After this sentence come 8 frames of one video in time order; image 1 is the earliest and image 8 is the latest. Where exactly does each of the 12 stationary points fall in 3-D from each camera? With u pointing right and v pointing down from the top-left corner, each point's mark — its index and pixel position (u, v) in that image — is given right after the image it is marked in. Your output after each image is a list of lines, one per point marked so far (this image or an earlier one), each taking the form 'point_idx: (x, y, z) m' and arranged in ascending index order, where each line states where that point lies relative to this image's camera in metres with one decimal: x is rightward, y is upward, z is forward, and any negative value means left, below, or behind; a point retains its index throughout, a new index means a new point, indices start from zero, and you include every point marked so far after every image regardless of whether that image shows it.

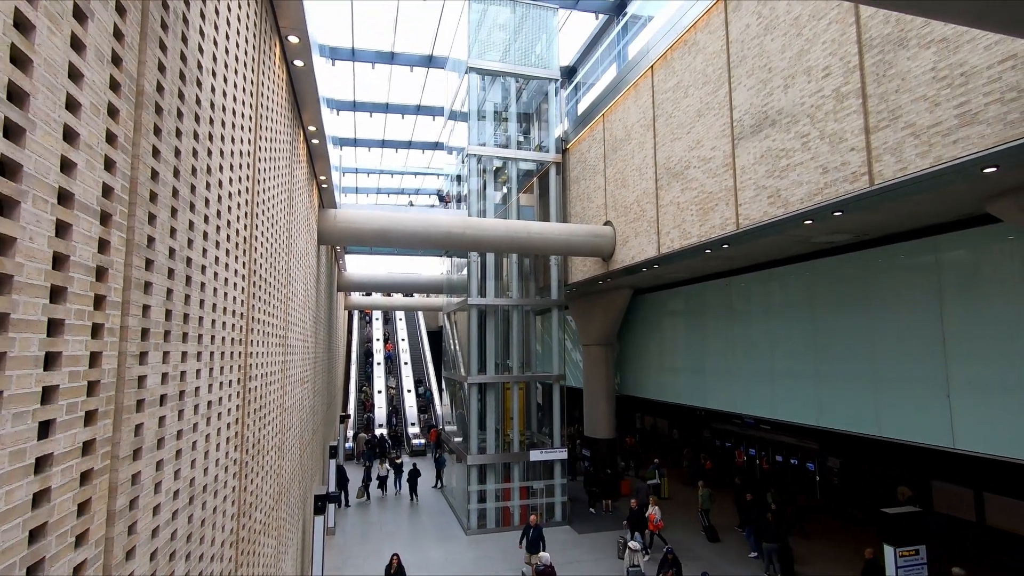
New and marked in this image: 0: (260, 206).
0: (-2.9, +0.9, +6.3) m
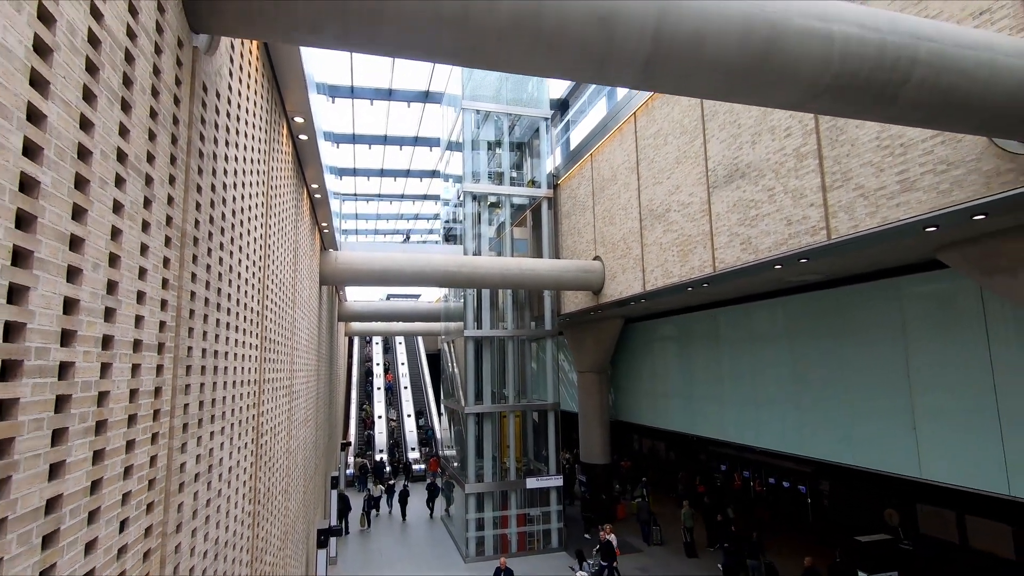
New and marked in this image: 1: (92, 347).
0: (-3.1, +0.1, +6.9) m
1: (-1.7, -0.2, +2.2) m
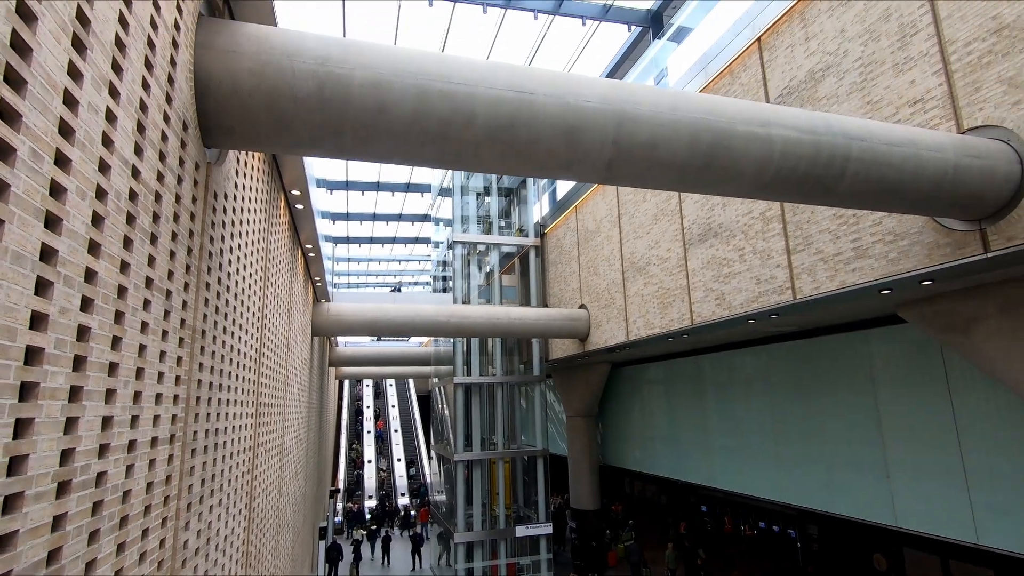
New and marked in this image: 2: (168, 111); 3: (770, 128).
0: (-3.3, -0.7, +7.3) m
1: (-1.9, -0.8, +2.6) m
2: (-2.0, +1.0, +3.2) m
3: (+2.4, +1.5, +5.1) m
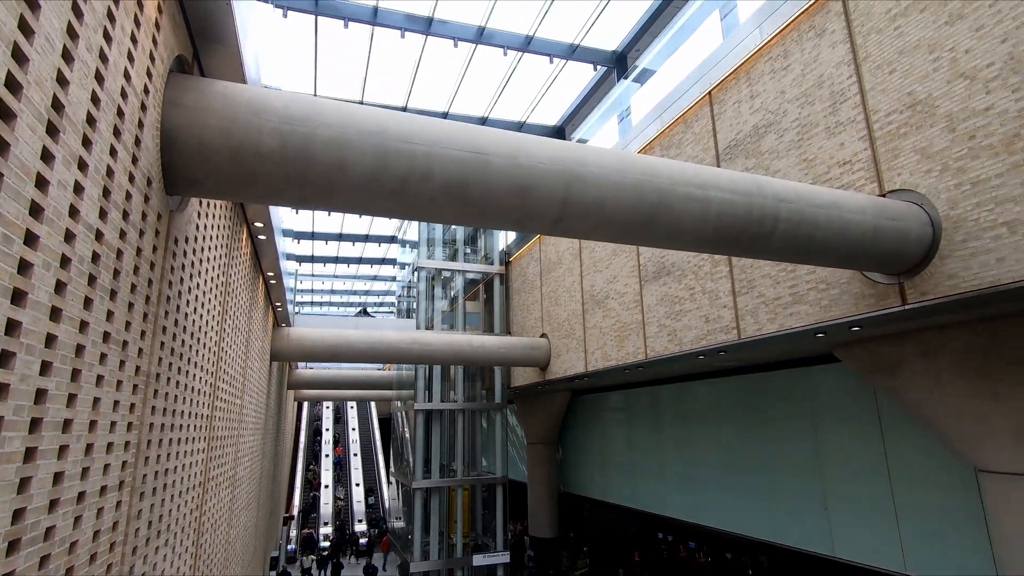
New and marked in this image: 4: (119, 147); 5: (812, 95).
0: (-3.9, -1.2, +7.3) m
1: (-2.2, -1.1, +2.7) m
2: (-2.3, +0.7, +3.3) m
3: (+2.0, +1.0, +5.5) m
4: (-2.2, +0.8, +3.1) m
5: (+4.6, +3.0, +8.3) m
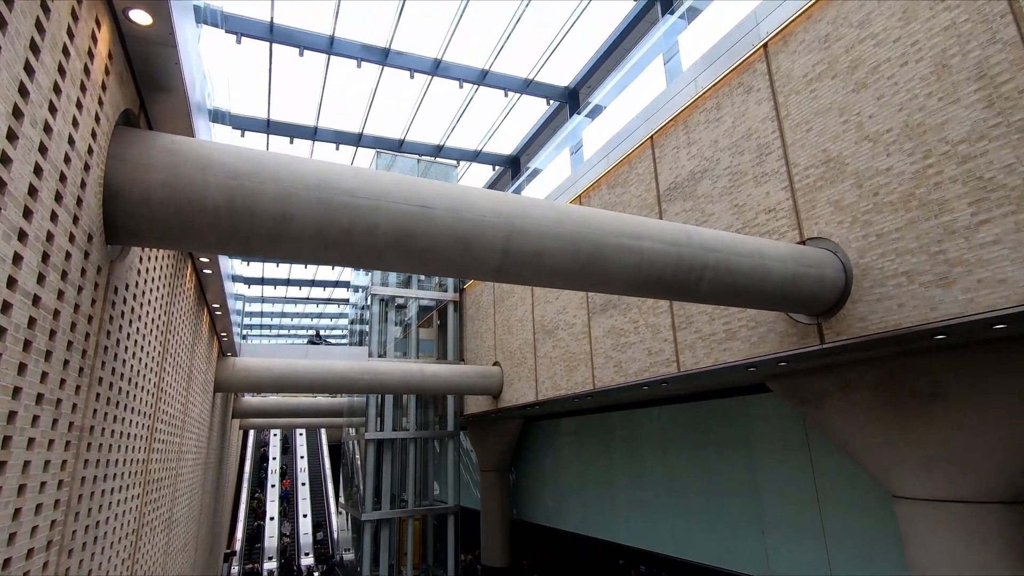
0: (-4.7, -1.7, +7.2) m
1: (-2.6, -1.4, +2.7) m
2: (-2.7, +0.4, +3.4) m
3: (+1.4, +0.5, +5.9) m
4: (-2.6, +0.4, +3.1) m
5: (+3.8, +2.4, +9.0) m
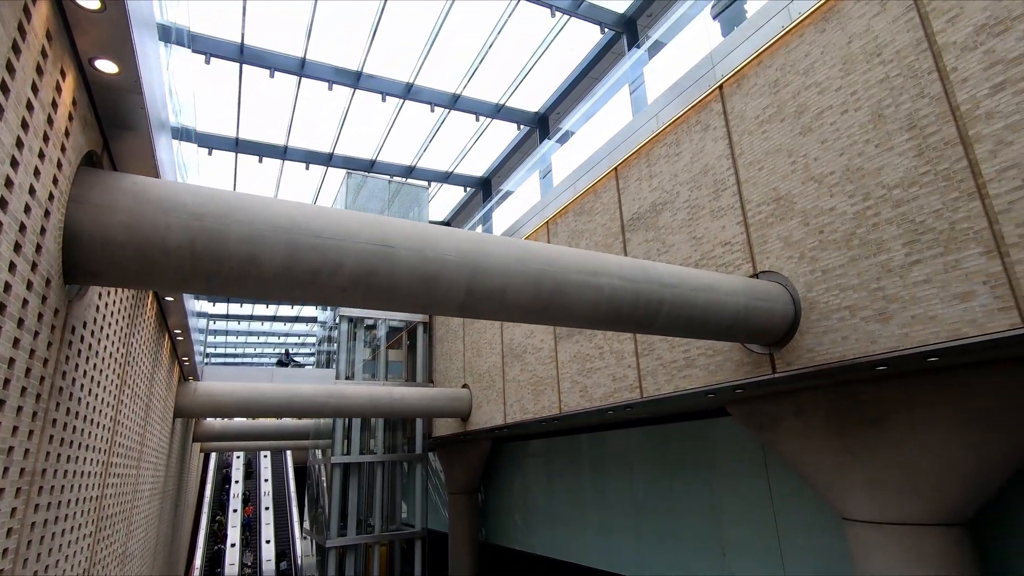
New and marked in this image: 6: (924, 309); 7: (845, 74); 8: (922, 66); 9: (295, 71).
0: (-5.1, -2.1, +7.0) m
1: (-2.8, -1.7, +2.7) m
2: (-3.0, +0.1, +3.4) m
3: (+1.0, +0.1, +6.1) m
4: (-2.9, +0.2, +3.1) m
5: (+3.3, +1.9, +9.4) m
6: (+4.7, -0.2, +6.1) m
7: (+4.5, +2.9, +7.2) m
8: (+4.9, +2.6, +6.4) m
9: (-7.2, +7.2, +17.8) m
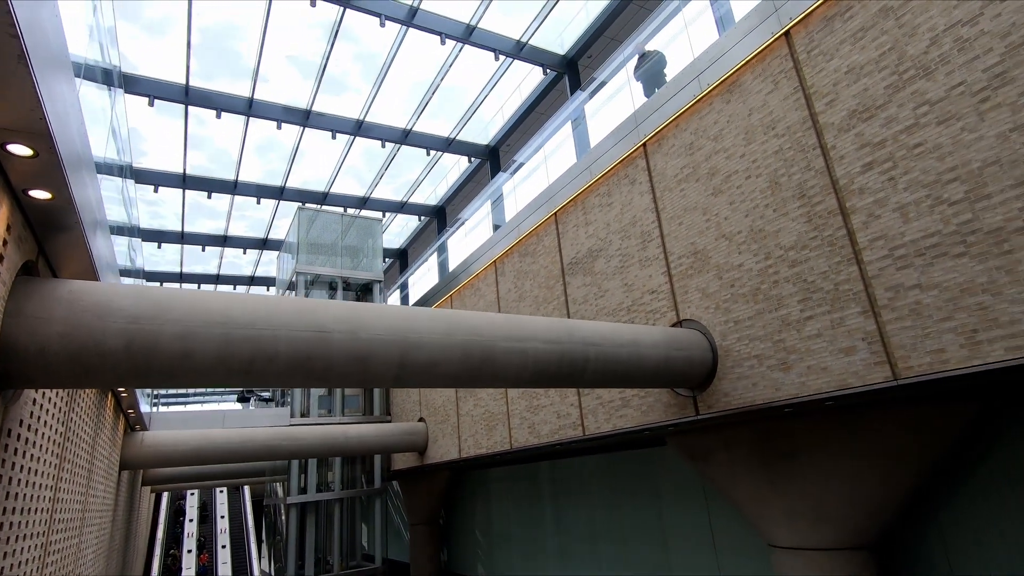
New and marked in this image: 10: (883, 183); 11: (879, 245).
0: (-5.9, -3.1, +7.0) m
1: (-3.4, -2.5, +2.9) m
2: (-3.6, -0.8, +3.6) m
3: (+0.2, -0.7, +6.6) m
4: (-3.5, -0.7, +3.4) m
5: (+2.2, +1.1, +10.1) m
6: (+3.9, -0.9, +6.8) m
7: (+3.5, +2.2, +8.0) m
8: (+4.0, +2.0, +7.2) m
9: (-8.9, +5.9, +17.8) m
10: (+4.4, +1.2, +6.3) m
11: (+4.3, +0.5, +6.3) m
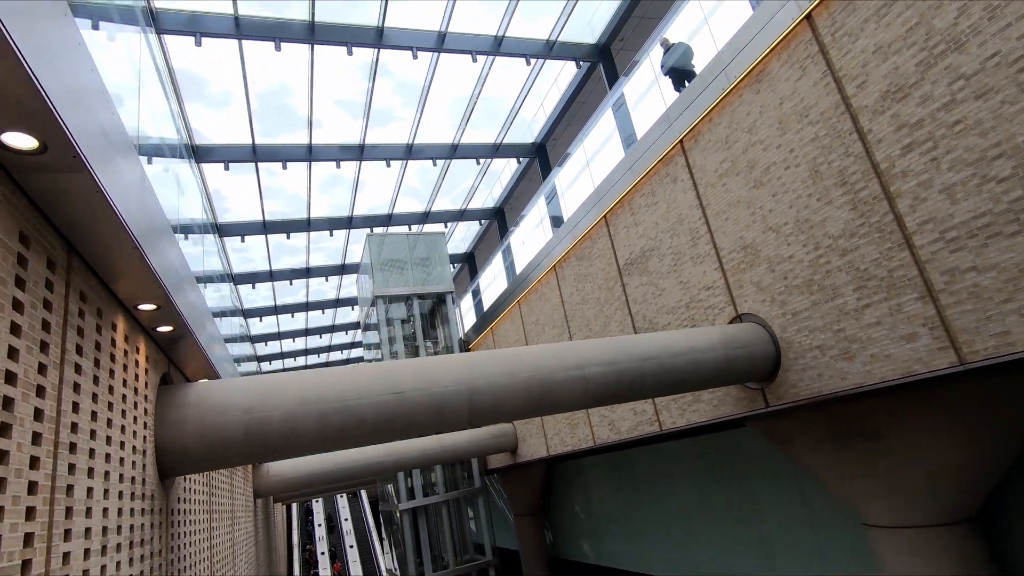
0: (-4.6, -4.3, +8.4) m
1: (-2.7, -3.6, +3.9) m
2: (-3.2, -1.8, +4.6) m
3: (+1.0, -1.0, +7.1) m
4: (-3.1, -1.7, +4.4) m
5: (+3.1, +1.1, +10.2) m
6: (+4.6, -0.8, +6.8) m
7: (+4.0, +2.3, +7.9) m
8: (+4.3, +2.1, +7.1) m
9: (-7.5, +4.6, +19.3) m
10: (+4.7, +1.4, +6.2) m
11: (+4.8, +0.7, +6.2) m
